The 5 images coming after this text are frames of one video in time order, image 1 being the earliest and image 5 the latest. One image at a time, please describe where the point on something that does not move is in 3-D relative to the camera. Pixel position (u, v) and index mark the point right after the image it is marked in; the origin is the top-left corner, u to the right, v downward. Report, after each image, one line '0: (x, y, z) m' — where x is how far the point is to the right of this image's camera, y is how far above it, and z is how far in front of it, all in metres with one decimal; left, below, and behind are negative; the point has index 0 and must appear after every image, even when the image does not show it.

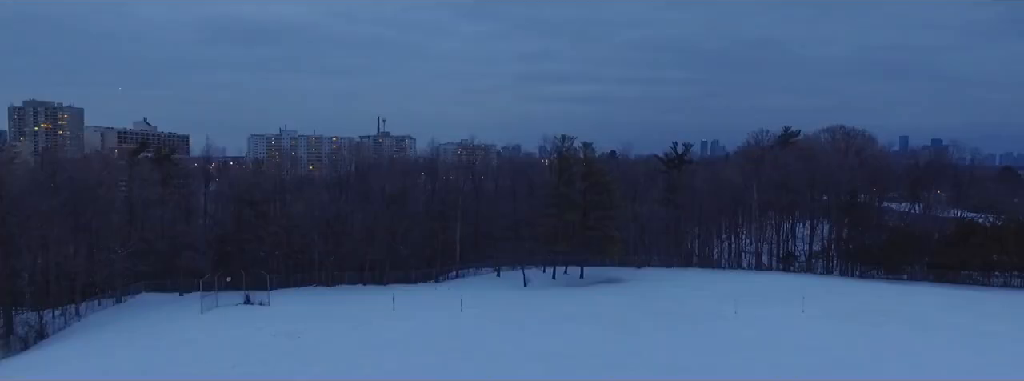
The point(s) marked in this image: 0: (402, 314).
0: (-1.7, -1.9, +12.8) m
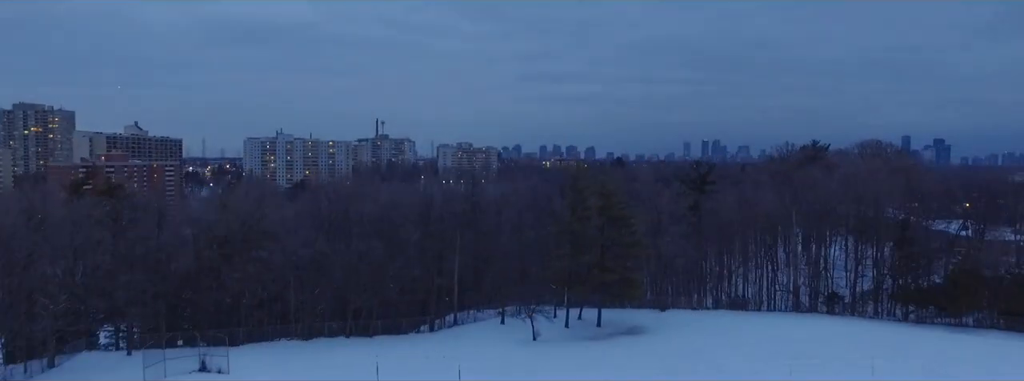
0: (-1.6, -2.5, +10.6) m
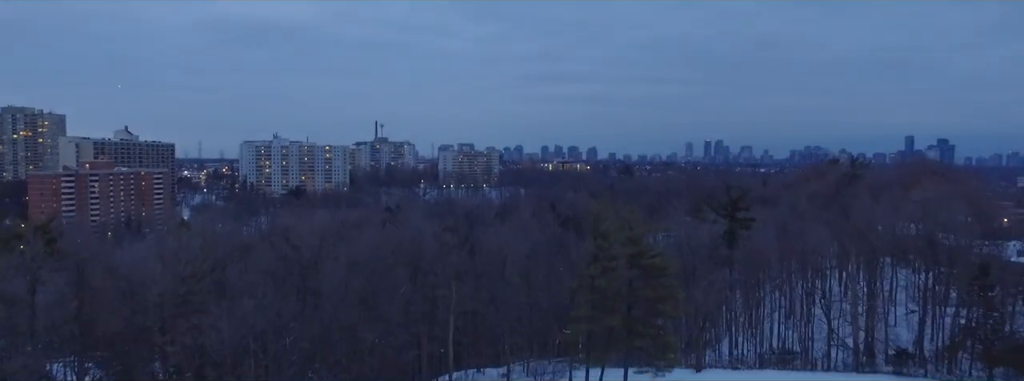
0: (-1.5, -3.1, +8.2) m
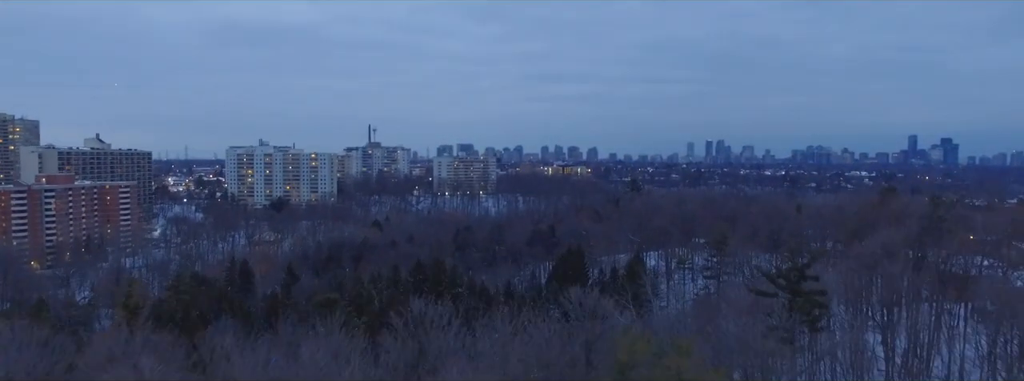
0: (-1.8, -4.1, +3.6) m
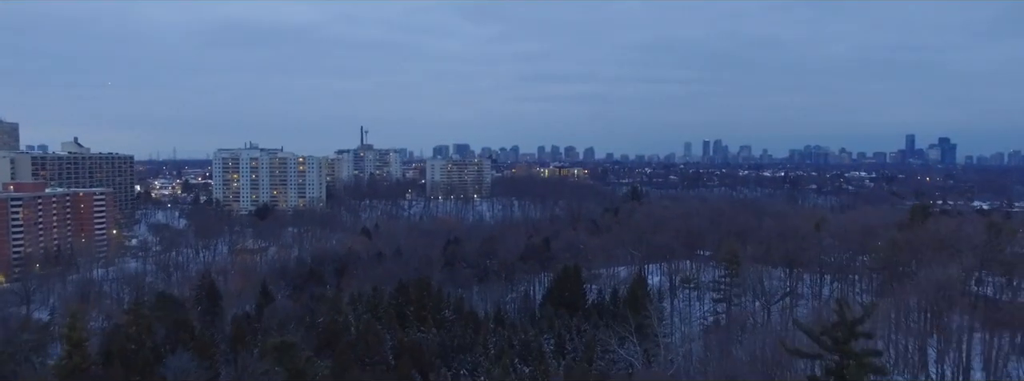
0: (-2.0, -4.6, +1.1) m
